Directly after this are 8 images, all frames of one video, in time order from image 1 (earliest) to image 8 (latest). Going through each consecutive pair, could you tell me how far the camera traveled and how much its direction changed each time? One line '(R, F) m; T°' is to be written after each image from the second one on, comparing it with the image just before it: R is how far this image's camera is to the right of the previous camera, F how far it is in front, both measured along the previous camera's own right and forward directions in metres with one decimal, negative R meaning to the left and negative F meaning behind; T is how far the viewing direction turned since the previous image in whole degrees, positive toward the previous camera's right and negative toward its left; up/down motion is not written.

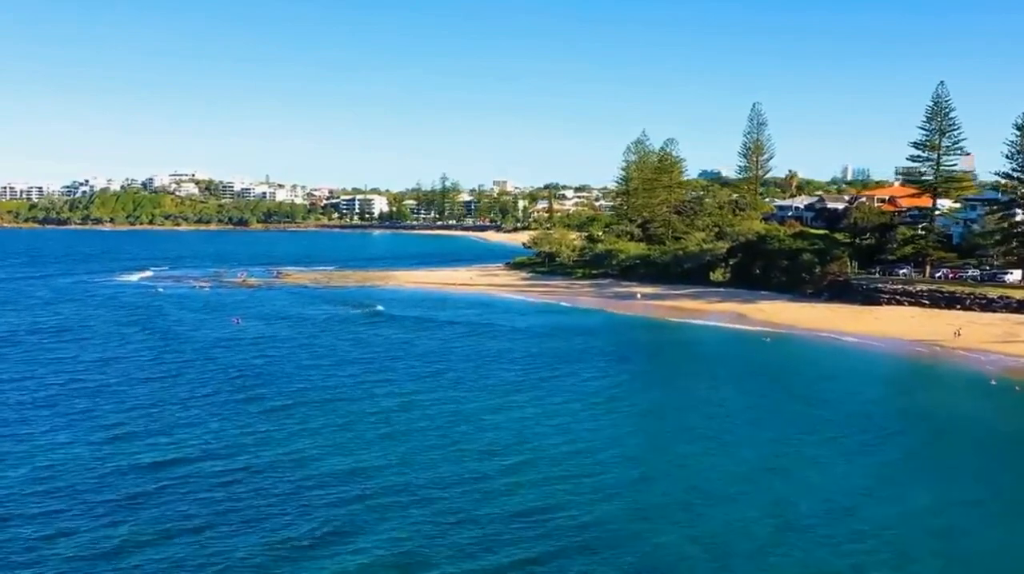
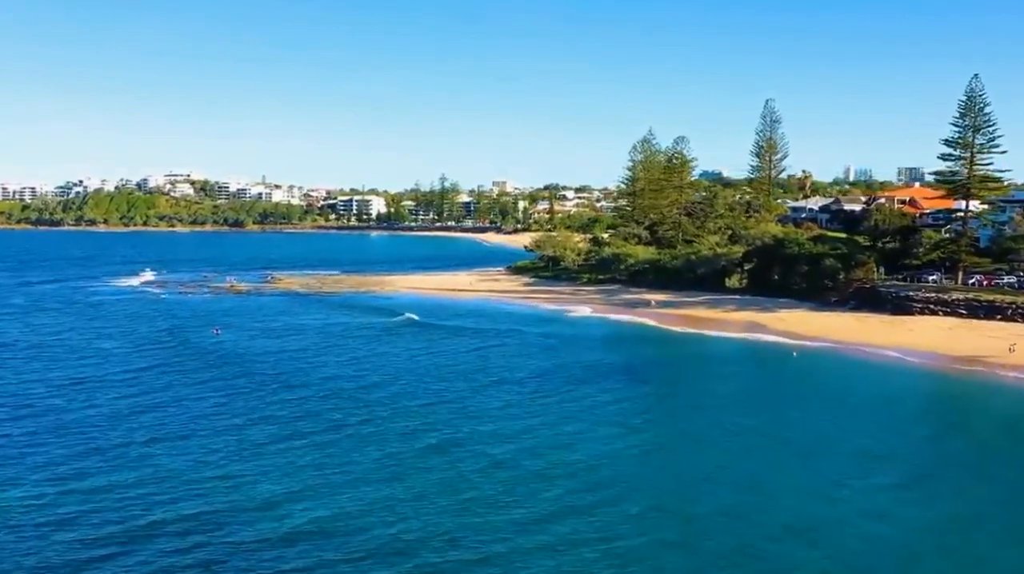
(-0.2, +3.0) m; 0°
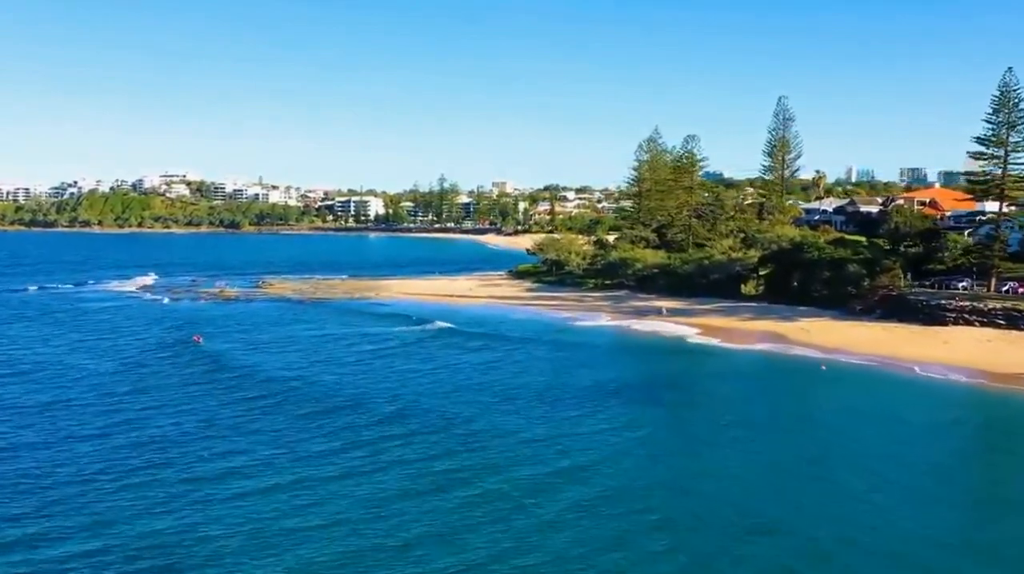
(-0.2, +2.7) m; 0°
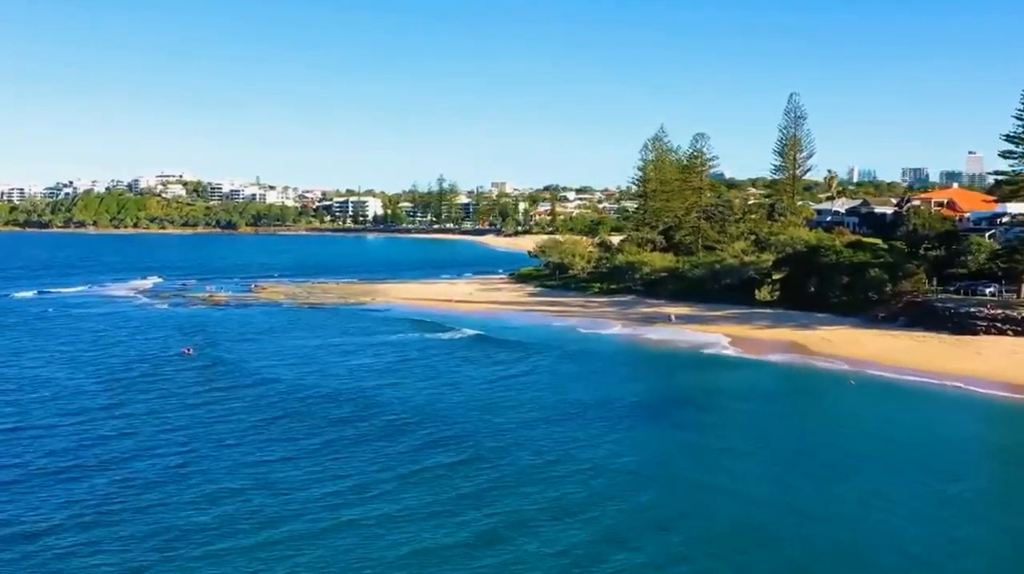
(-0.1, +2.2) m; 0°
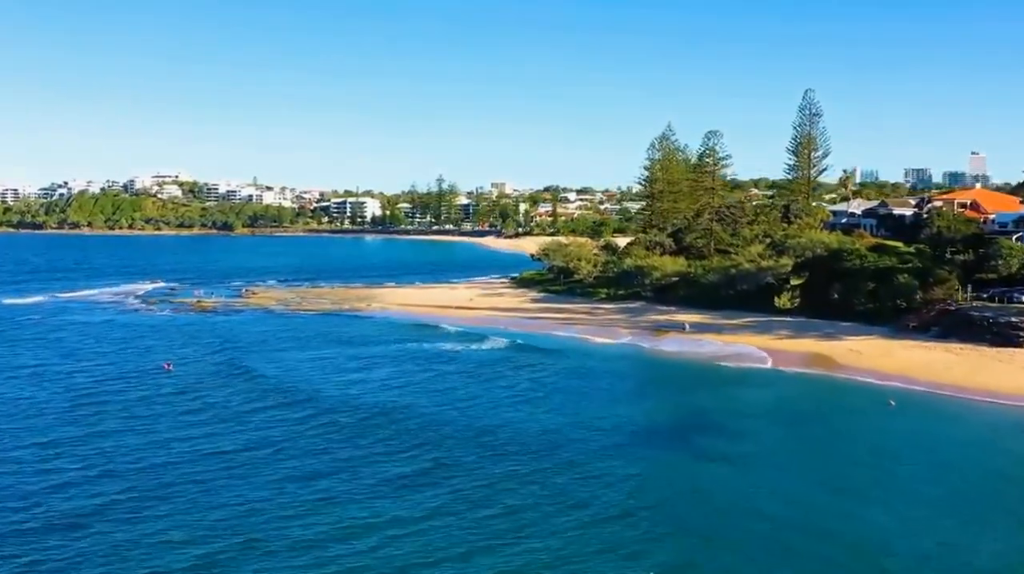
(-0.2, +2.6) m; 0°
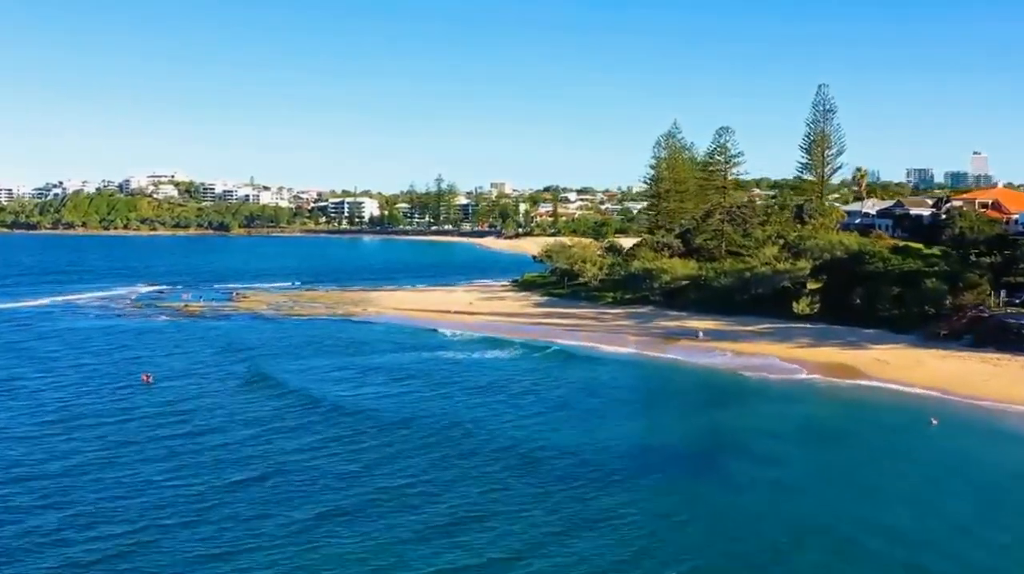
(-0.2, +2.3) m; 0°
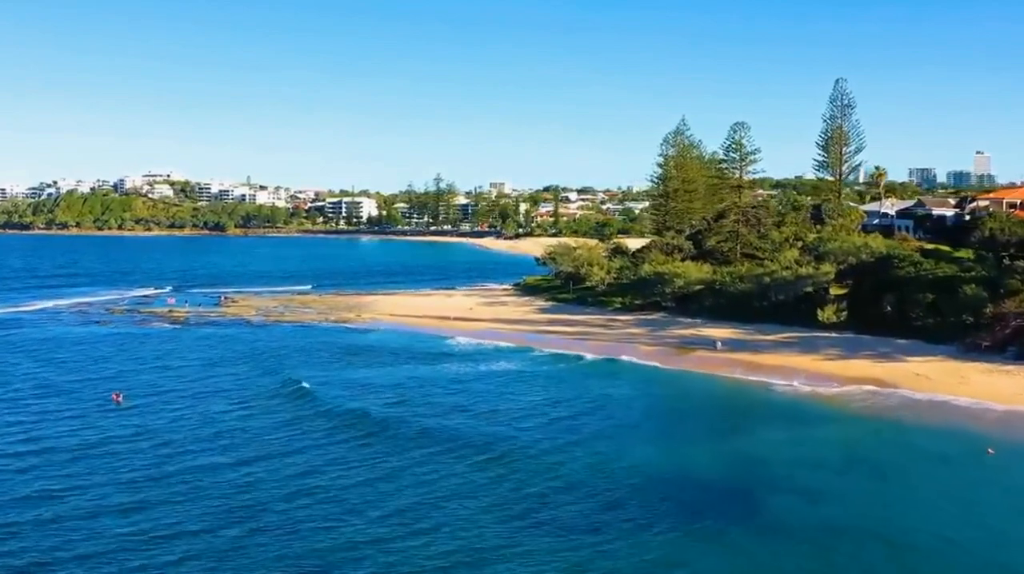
(-0.2, +2.6) m; 0°
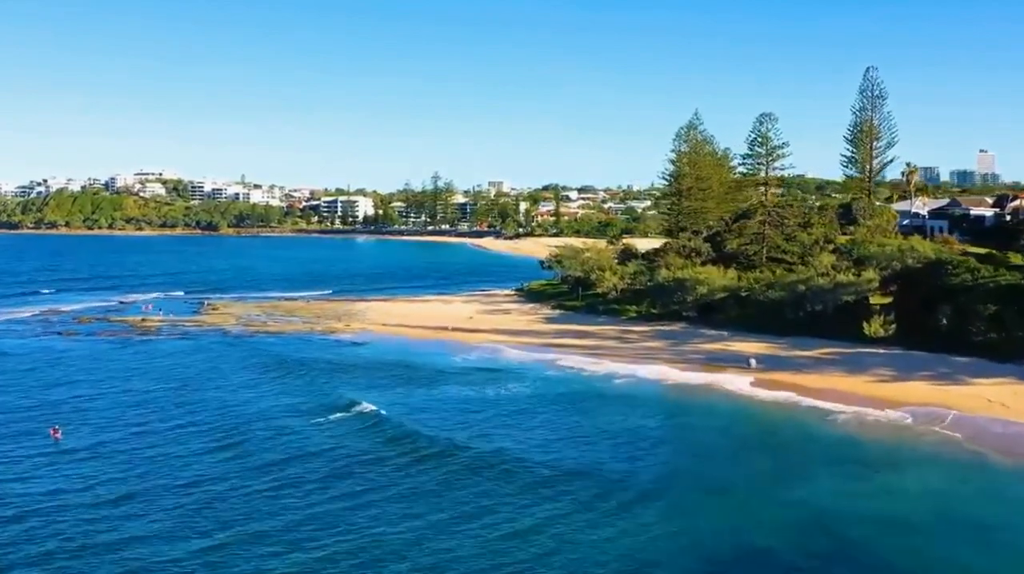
(-0.3, +4.0) m; 0°
